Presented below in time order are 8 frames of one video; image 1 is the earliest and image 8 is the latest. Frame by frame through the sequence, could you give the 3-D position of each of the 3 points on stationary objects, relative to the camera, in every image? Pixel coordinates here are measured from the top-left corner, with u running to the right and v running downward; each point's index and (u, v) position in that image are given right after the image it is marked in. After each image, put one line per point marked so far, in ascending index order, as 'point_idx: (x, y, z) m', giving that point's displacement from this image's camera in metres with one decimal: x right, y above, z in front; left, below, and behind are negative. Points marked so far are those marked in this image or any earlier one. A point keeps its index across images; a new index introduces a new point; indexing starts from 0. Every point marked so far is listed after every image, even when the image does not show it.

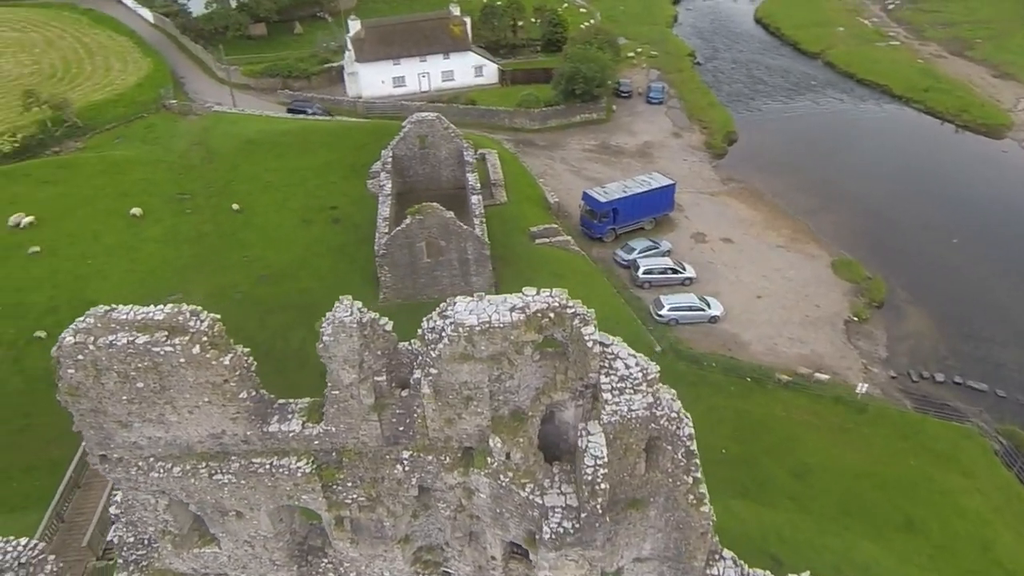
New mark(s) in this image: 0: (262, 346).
0: (-6.6, -1.5, +19.2) m
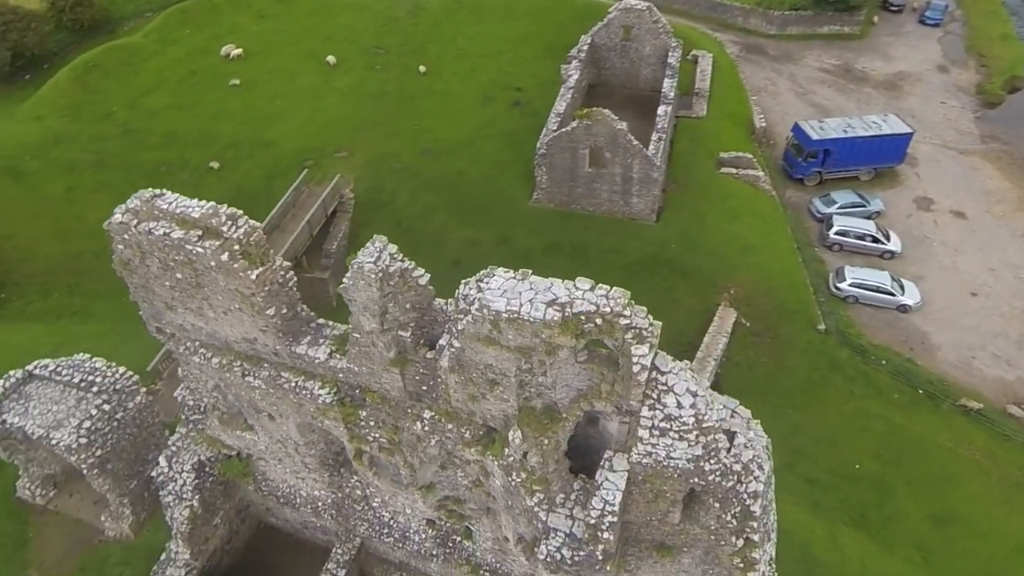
0: (-2.8, +1.7, +19.0) m
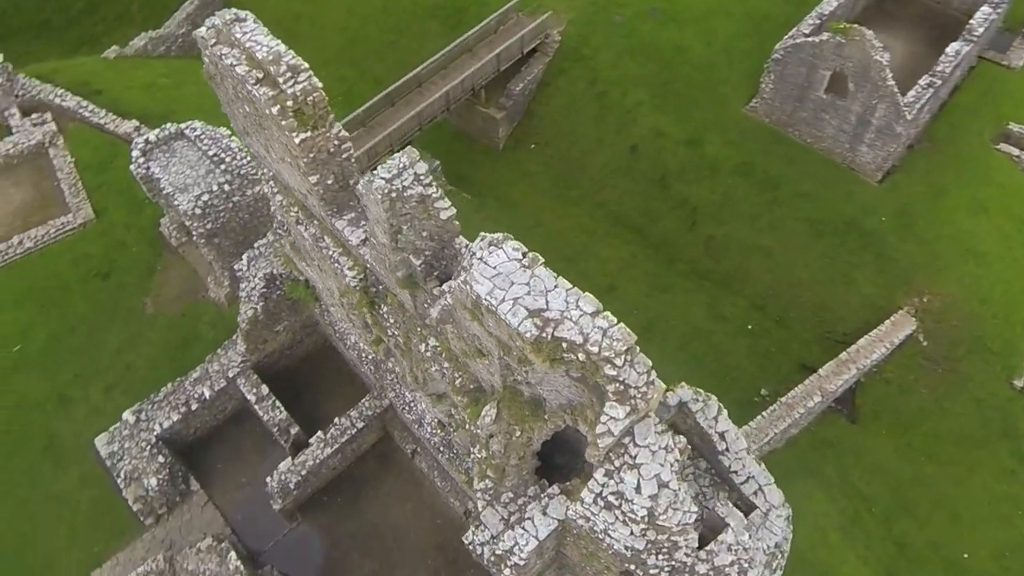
0: (+2.0, +4.8, +17.3) m
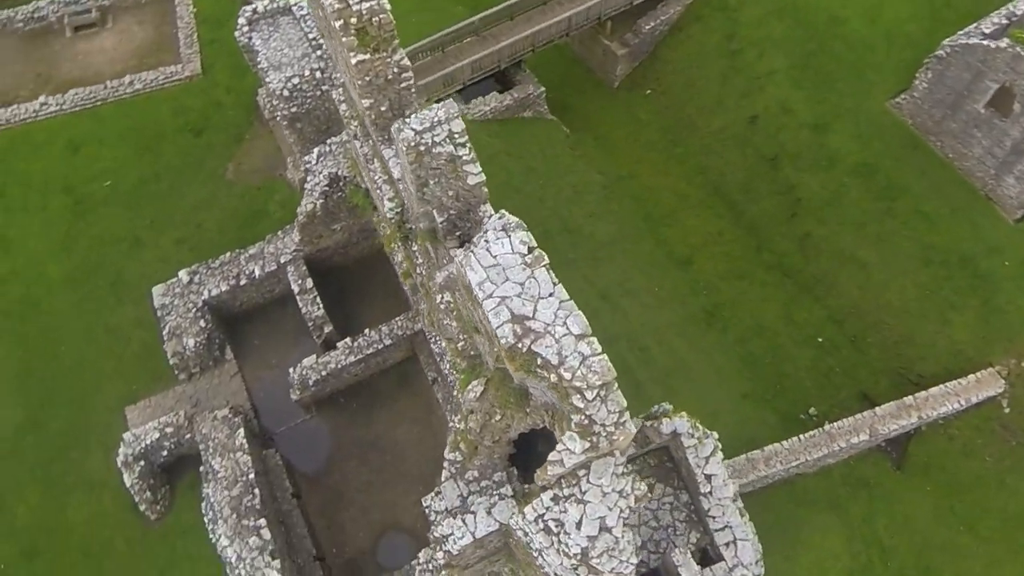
0: (+4.8, +5.3, +15.8) m
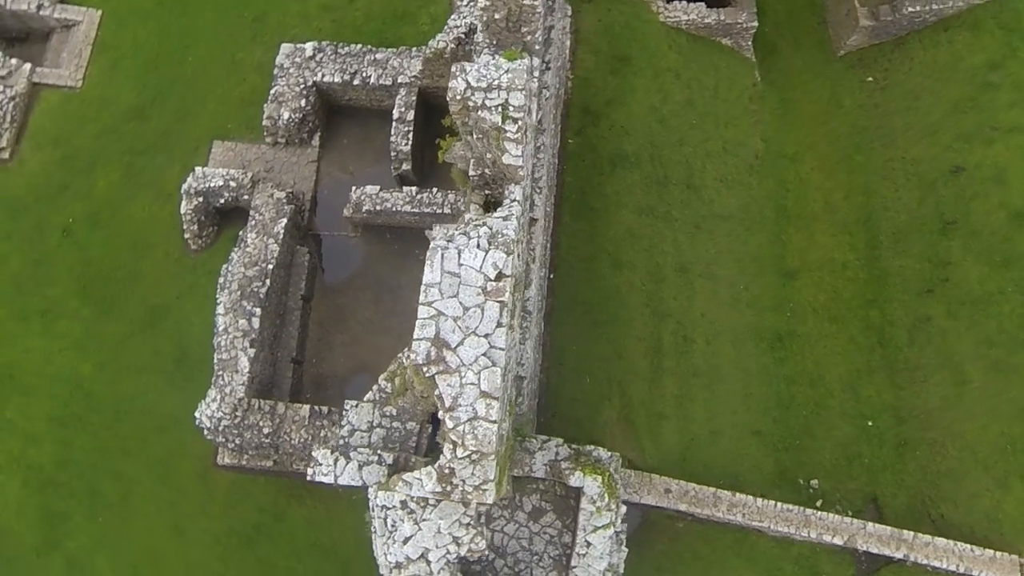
0: (+8.7, +3.8, +13.1) m
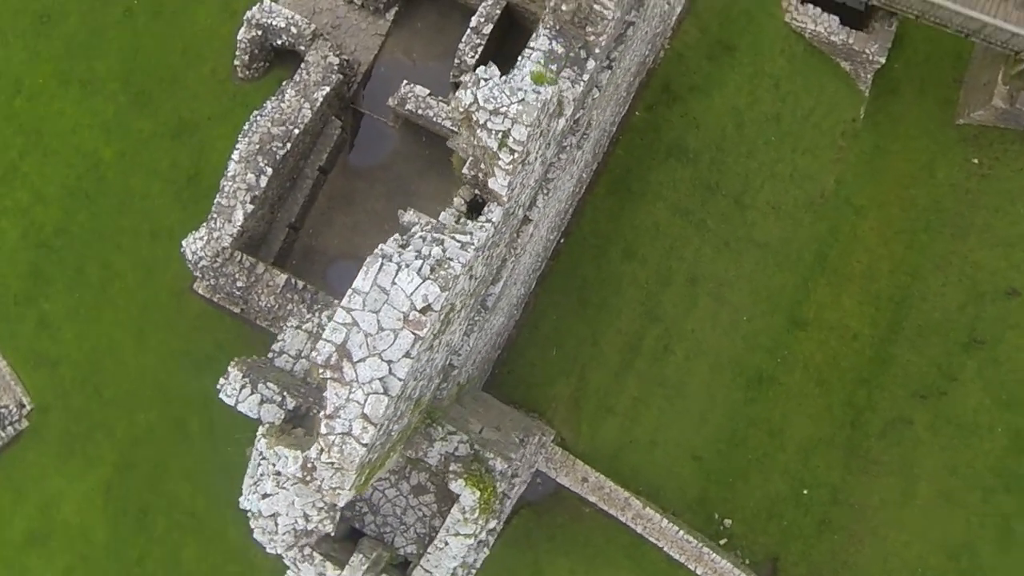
0: (+9.7, +1.3, +12.0) m
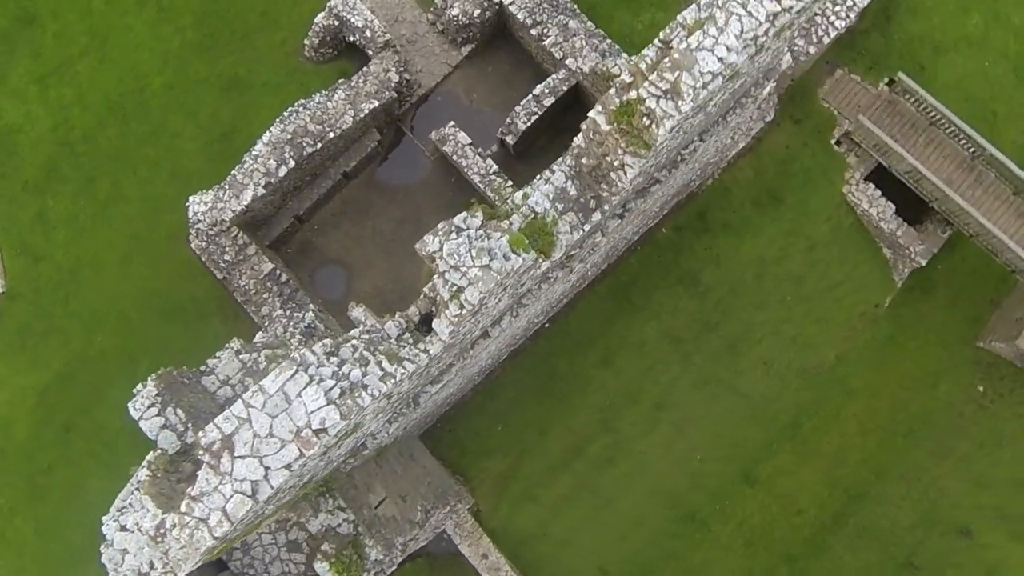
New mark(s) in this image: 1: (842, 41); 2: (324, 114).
0: (+9.1, -3.2, +11.6) m
1: (+5.3, +4.0, +11.7) m
2: (-2.6, +2.4, +10.2) m
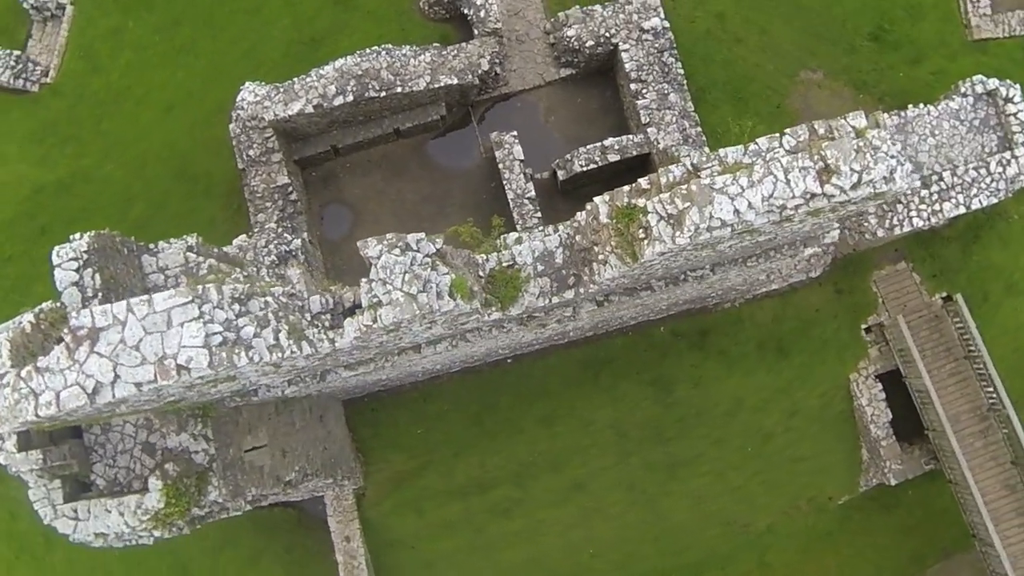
0: (+6.4, -7.3, +11.0) m
1: (+6.3, +0.8, +11.2) m
2: (-1.5, +3.1, +10.1) m
